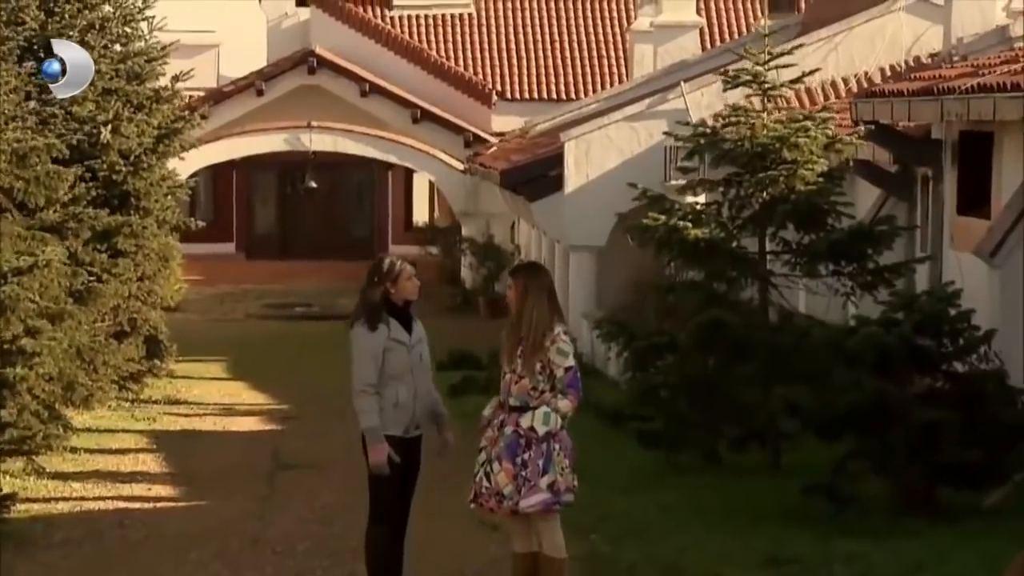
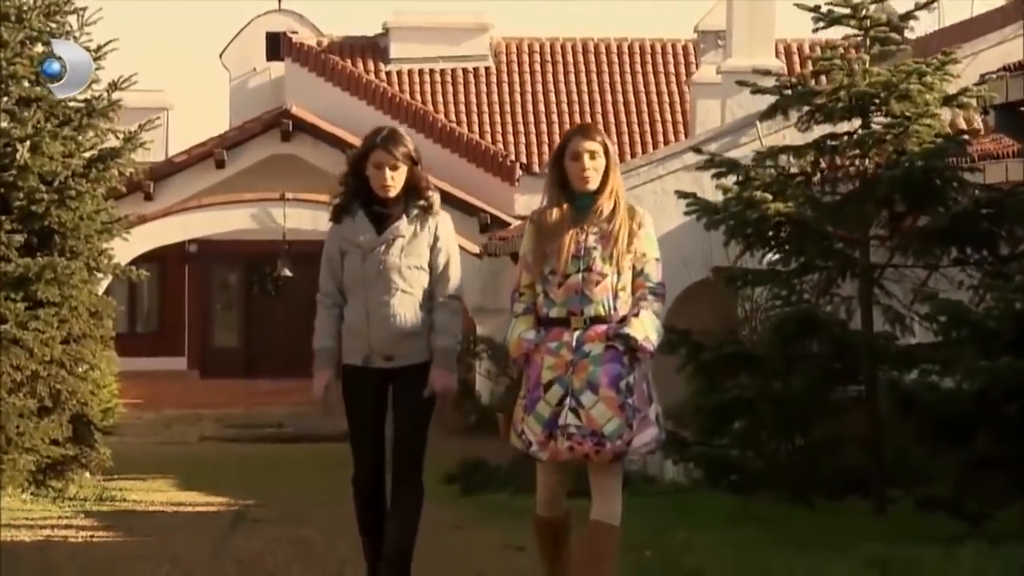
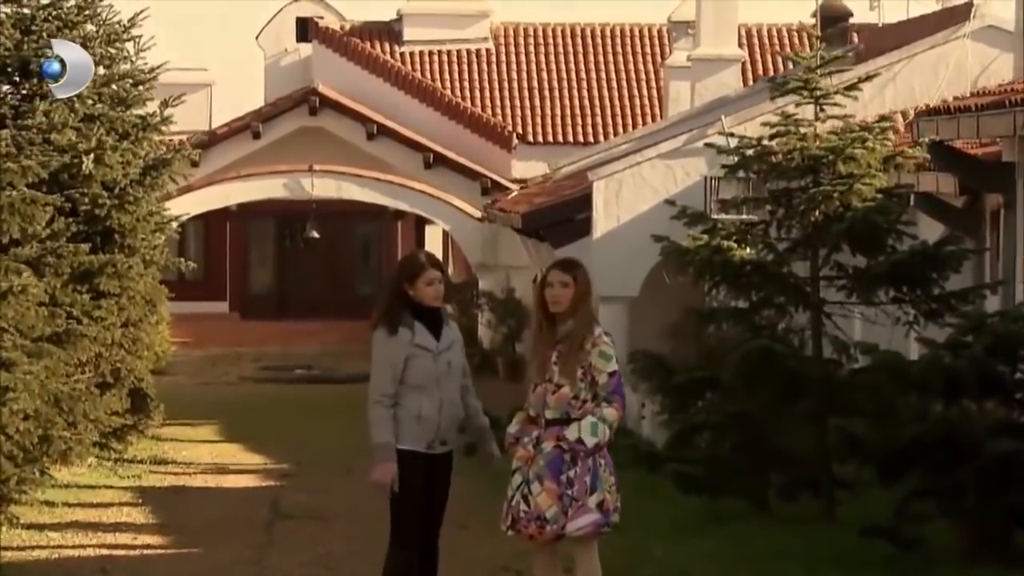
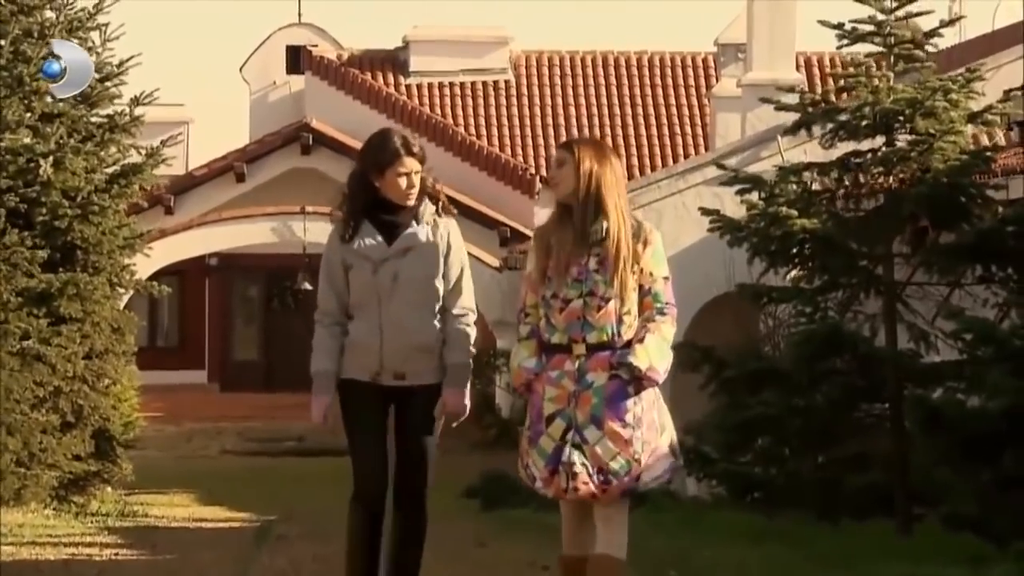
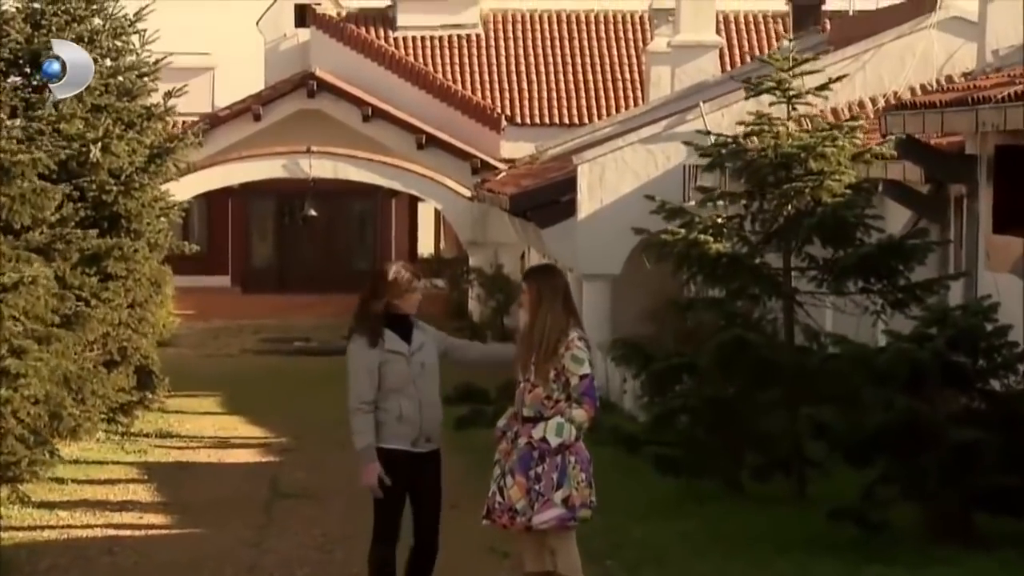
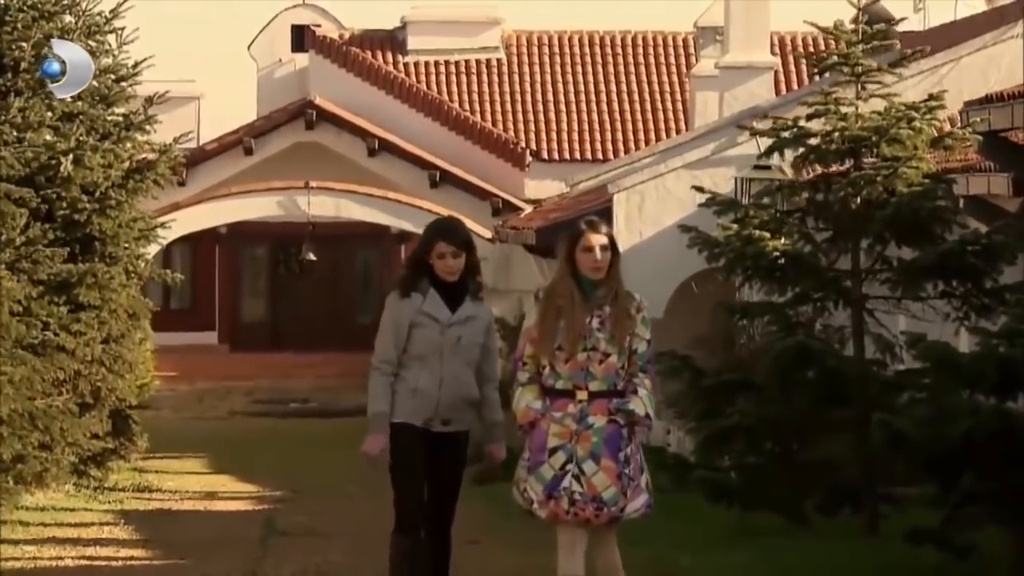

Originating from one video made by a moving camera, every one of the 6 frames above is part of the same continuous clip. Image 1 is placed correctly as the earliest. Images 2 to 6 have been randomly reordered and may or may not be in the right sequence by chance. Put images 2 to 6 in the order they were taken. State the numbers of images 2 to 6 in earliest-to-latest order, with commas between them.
5, 3, 6, 2, 4
